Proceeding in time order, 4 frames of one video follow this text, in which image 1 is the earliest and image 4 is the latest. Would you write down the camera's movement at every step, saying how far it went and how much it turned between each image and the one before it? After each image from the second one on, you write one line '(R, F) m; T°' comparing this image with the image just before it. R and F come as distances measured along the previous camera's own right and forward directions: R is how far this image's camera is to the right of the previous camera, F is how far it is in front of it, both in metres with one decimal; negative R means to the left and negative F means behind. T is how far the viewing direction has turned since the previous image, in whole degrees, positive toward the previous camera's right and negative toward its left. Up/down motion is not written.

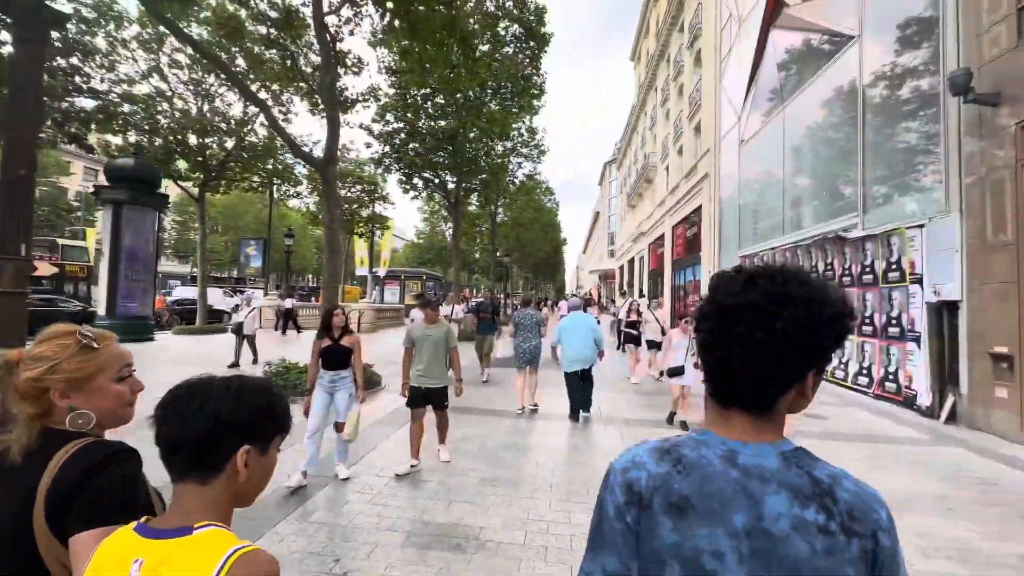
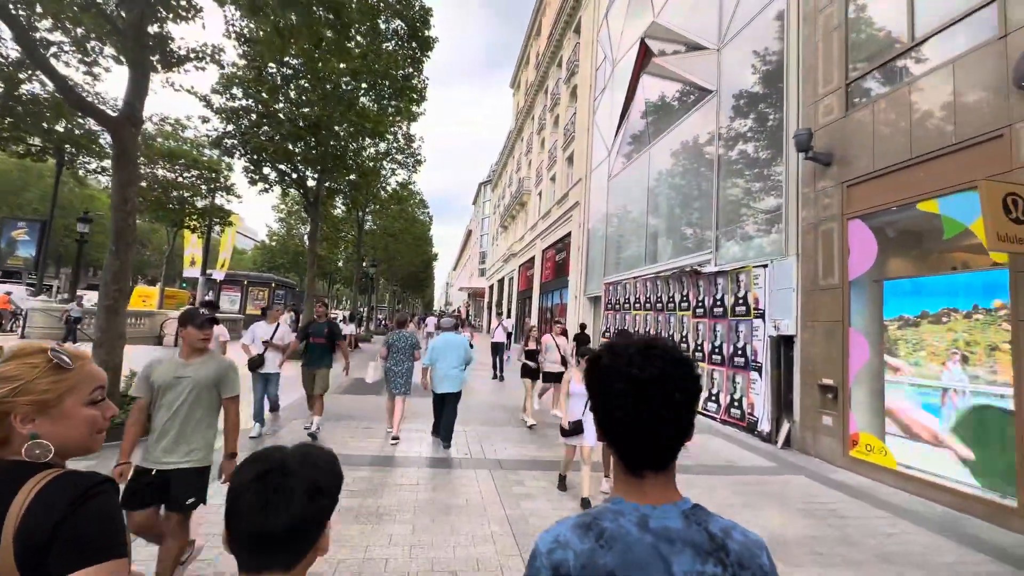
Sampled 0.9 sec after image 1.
(+0.1, +0.9) m; +16°
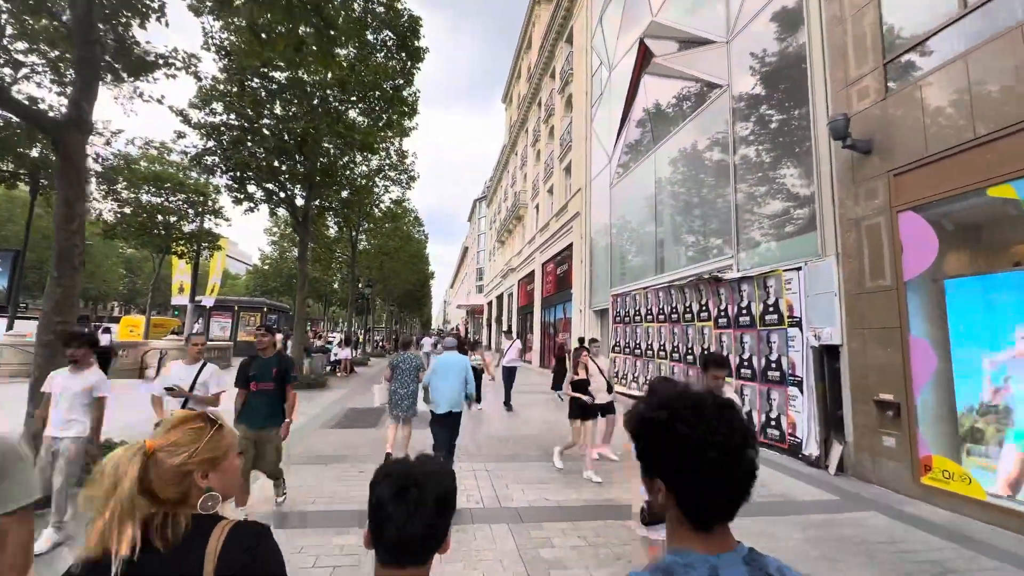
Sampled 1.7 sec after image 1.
(-0.2, +0.9) m; 0°
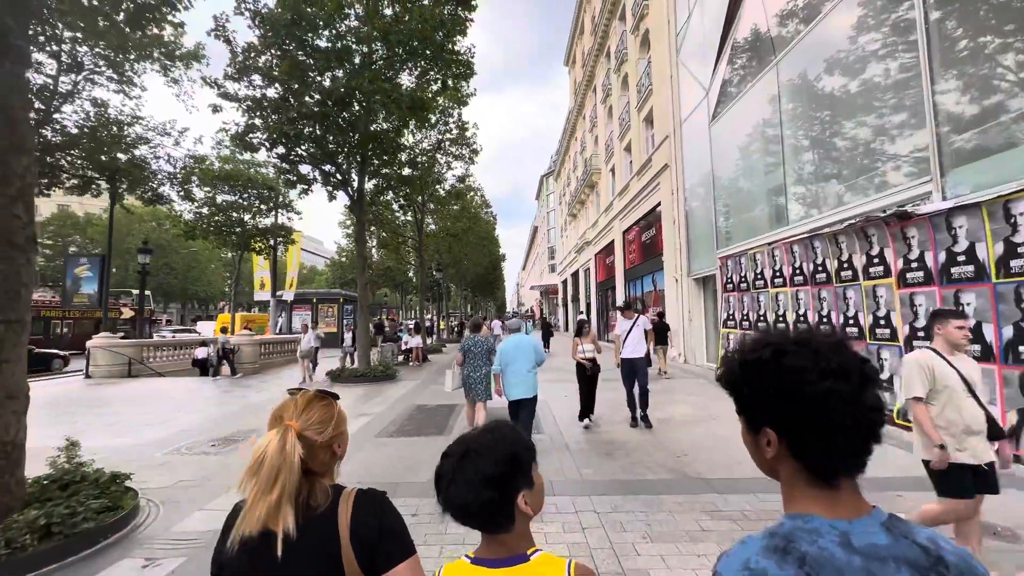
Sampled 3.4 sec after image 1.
(-0.3, +2.1) m; -9°
